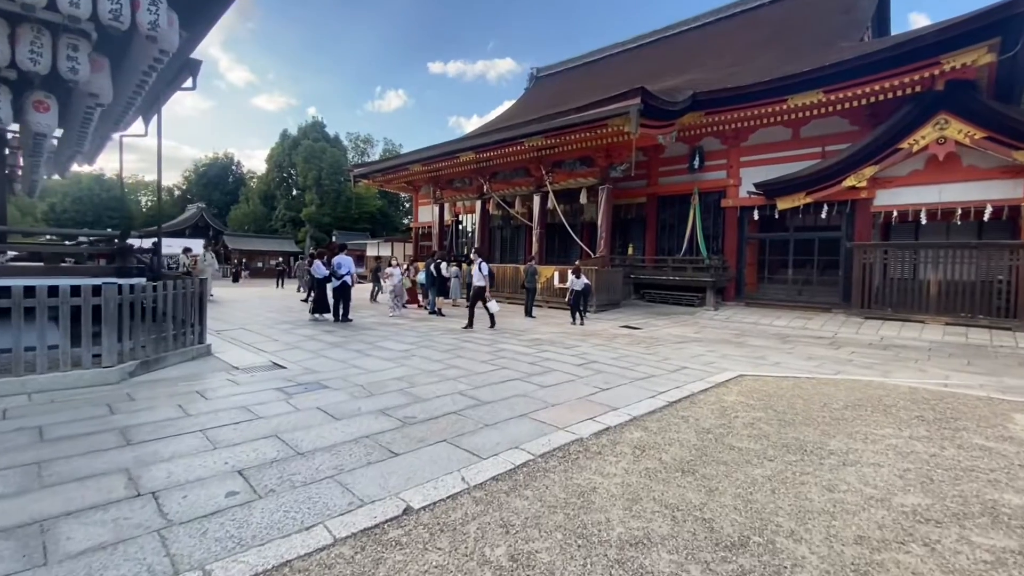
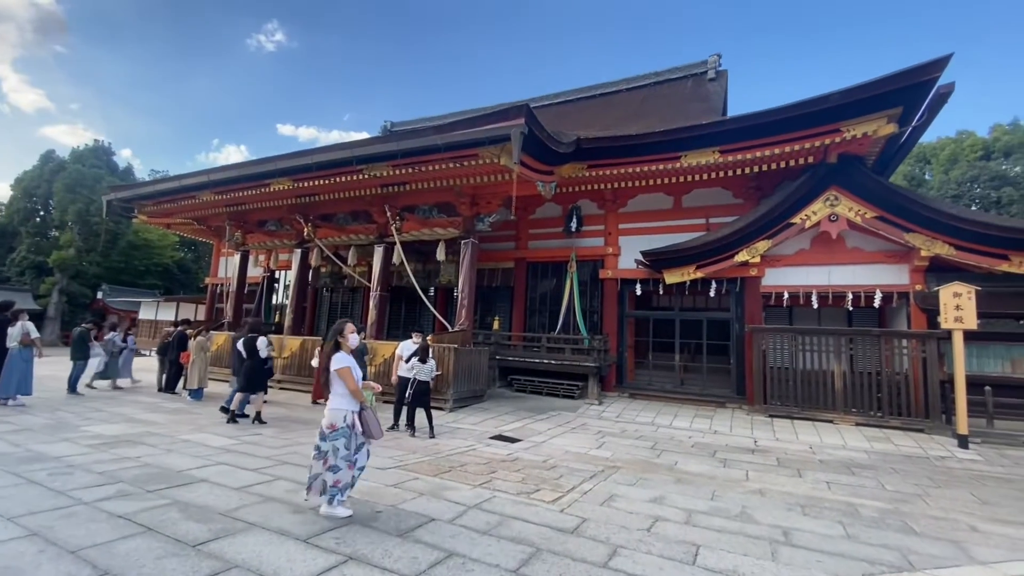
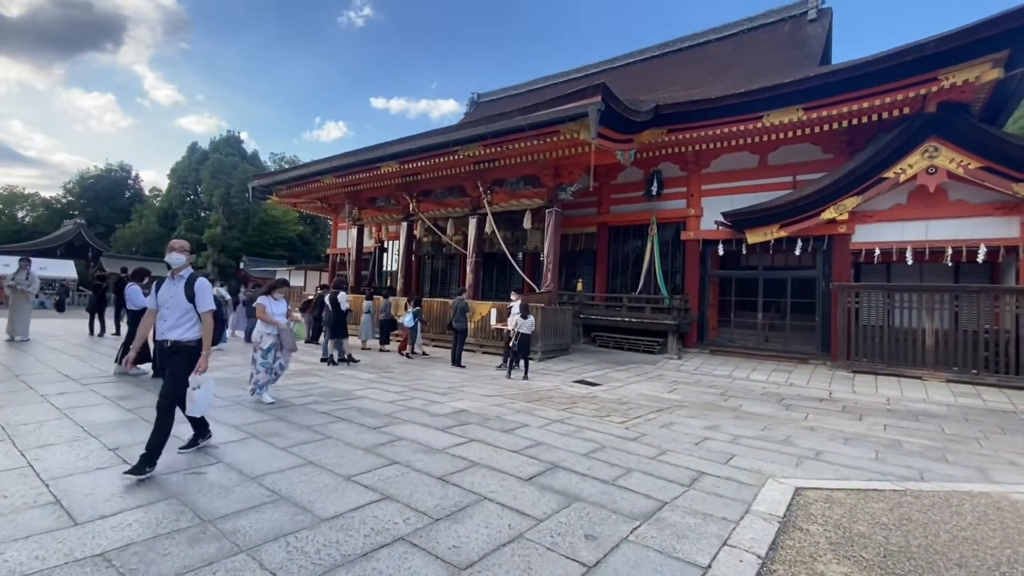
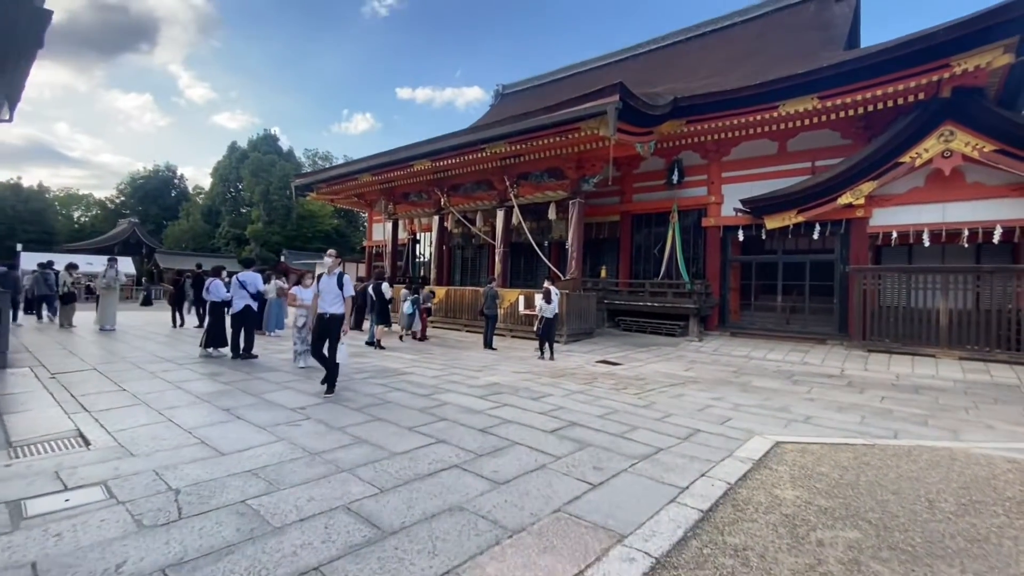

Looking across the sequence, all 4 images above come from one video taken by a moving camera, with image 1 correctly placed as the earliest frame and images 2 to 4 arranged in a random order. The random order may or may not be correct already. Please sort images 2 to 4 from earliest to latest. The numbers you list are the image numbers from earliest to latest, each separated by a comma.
4, 3, 2
